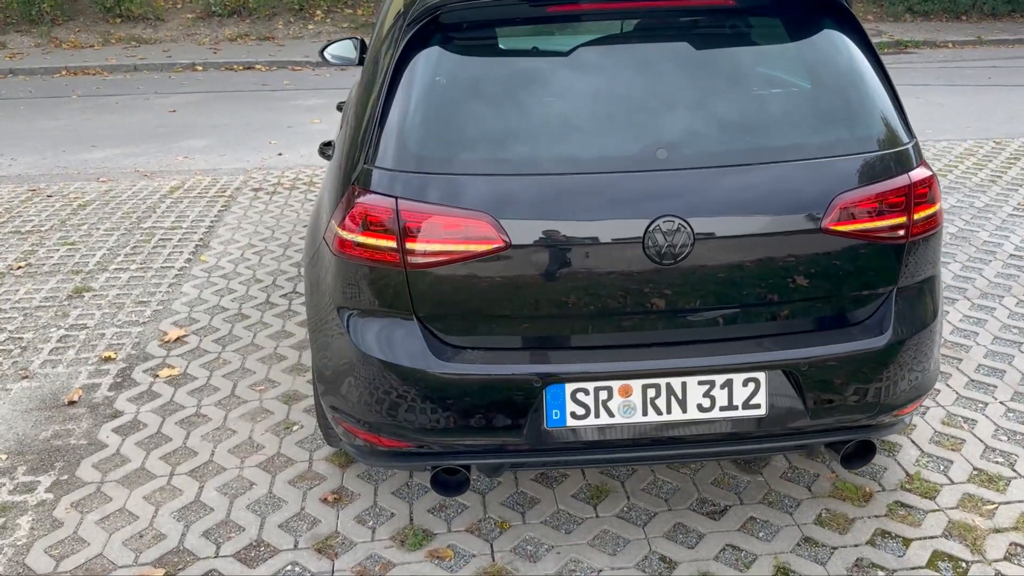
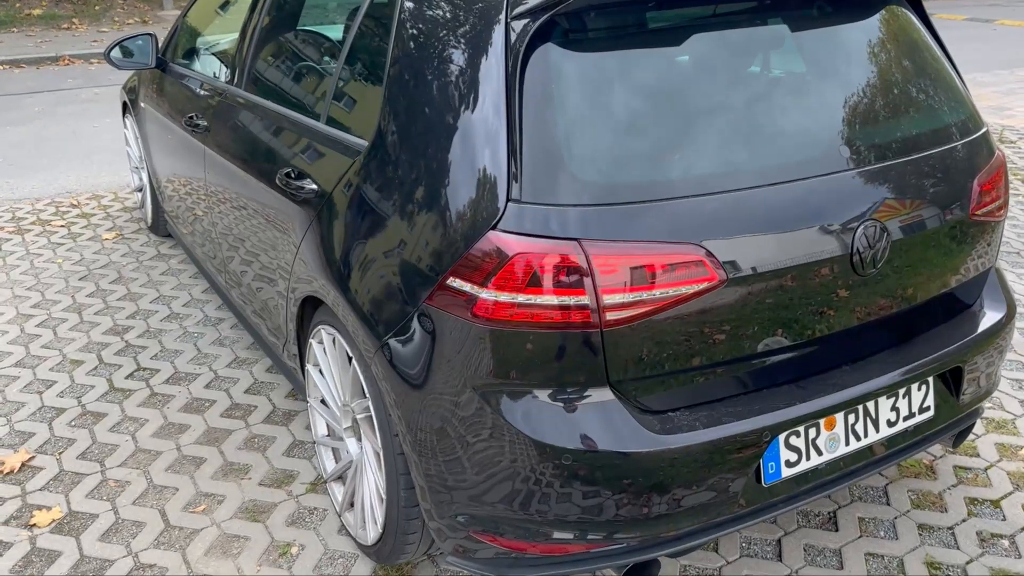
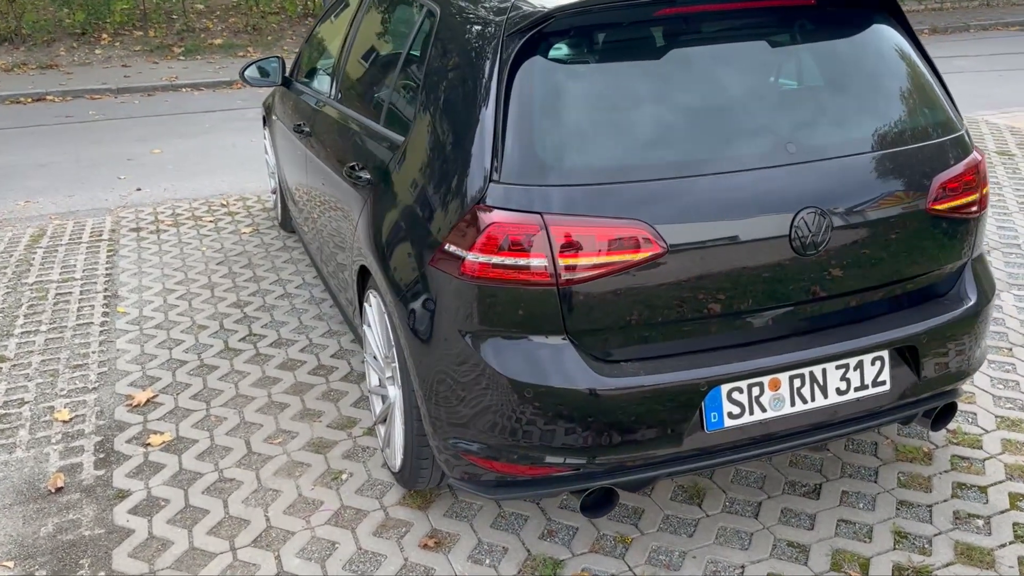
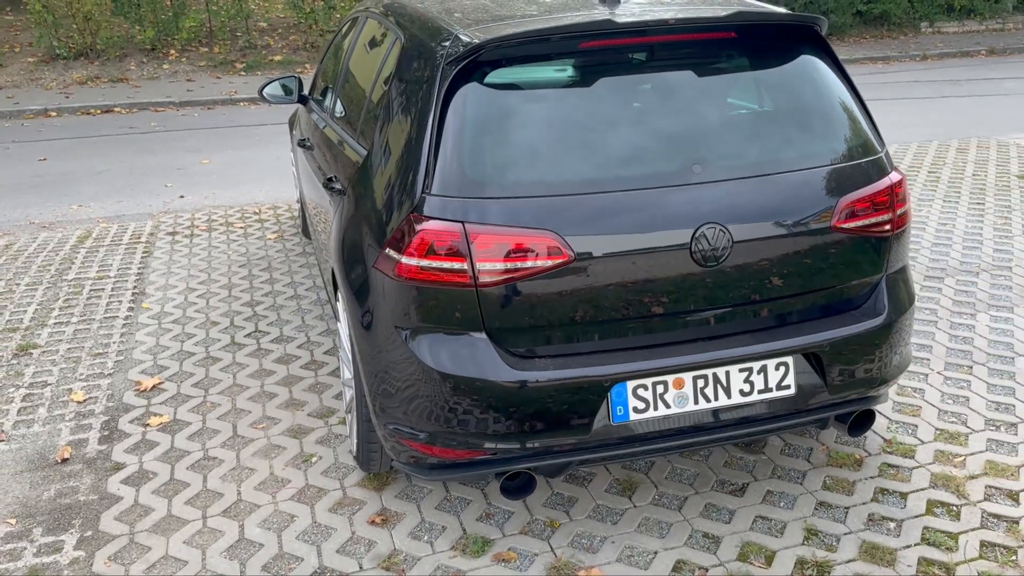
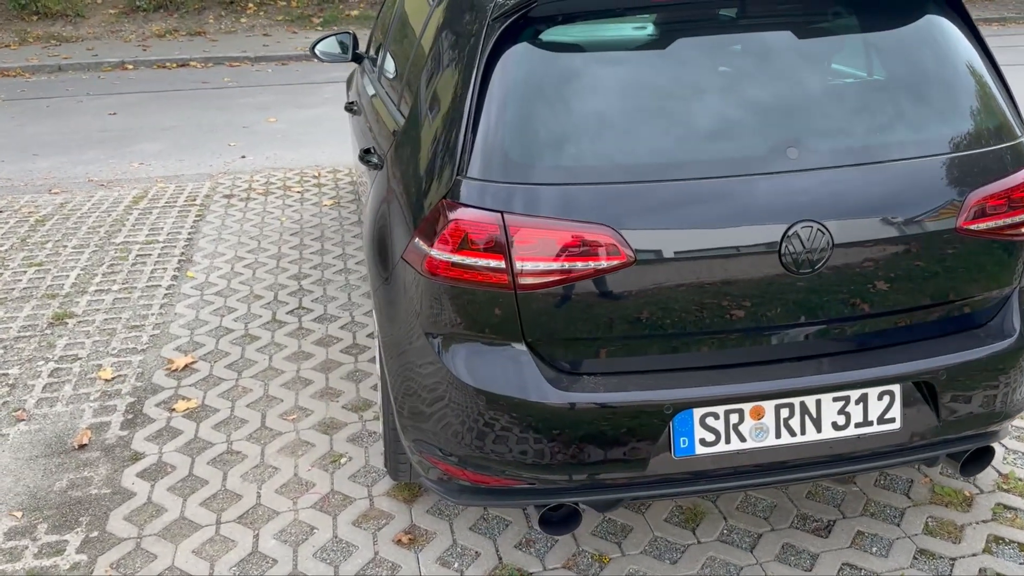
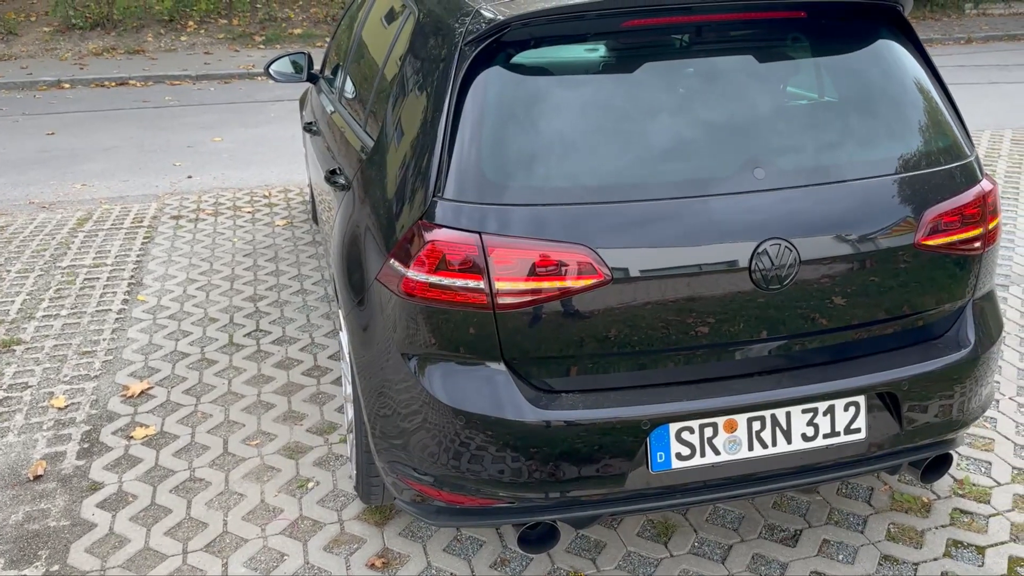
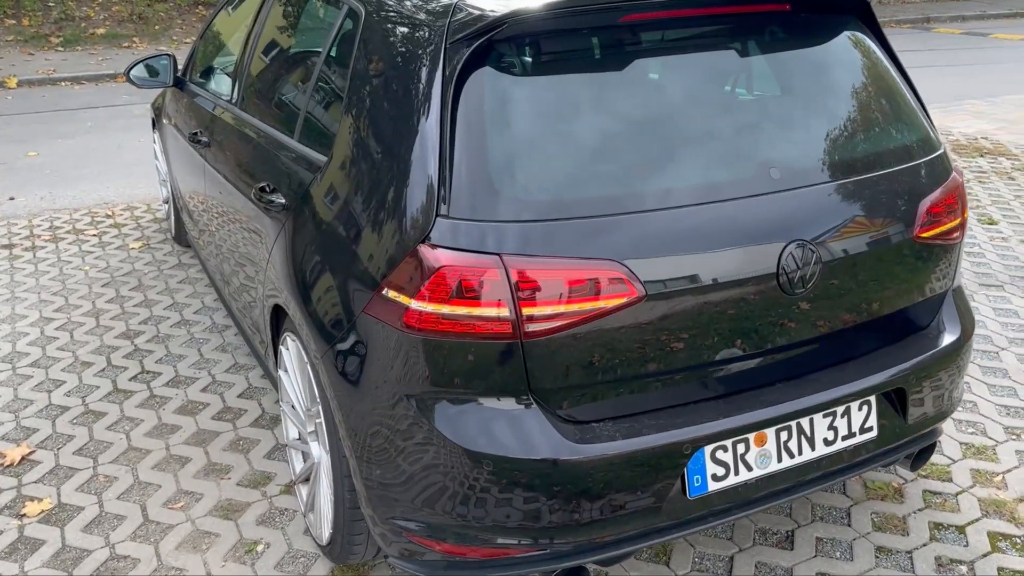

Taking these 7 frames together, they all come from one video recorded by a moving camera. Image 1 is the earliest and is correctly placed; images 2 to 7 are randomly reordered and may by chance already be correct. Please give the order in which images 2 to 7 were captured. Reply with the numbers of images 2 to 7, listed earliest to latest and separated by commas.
5, 6, 4, 3, 7, 2
